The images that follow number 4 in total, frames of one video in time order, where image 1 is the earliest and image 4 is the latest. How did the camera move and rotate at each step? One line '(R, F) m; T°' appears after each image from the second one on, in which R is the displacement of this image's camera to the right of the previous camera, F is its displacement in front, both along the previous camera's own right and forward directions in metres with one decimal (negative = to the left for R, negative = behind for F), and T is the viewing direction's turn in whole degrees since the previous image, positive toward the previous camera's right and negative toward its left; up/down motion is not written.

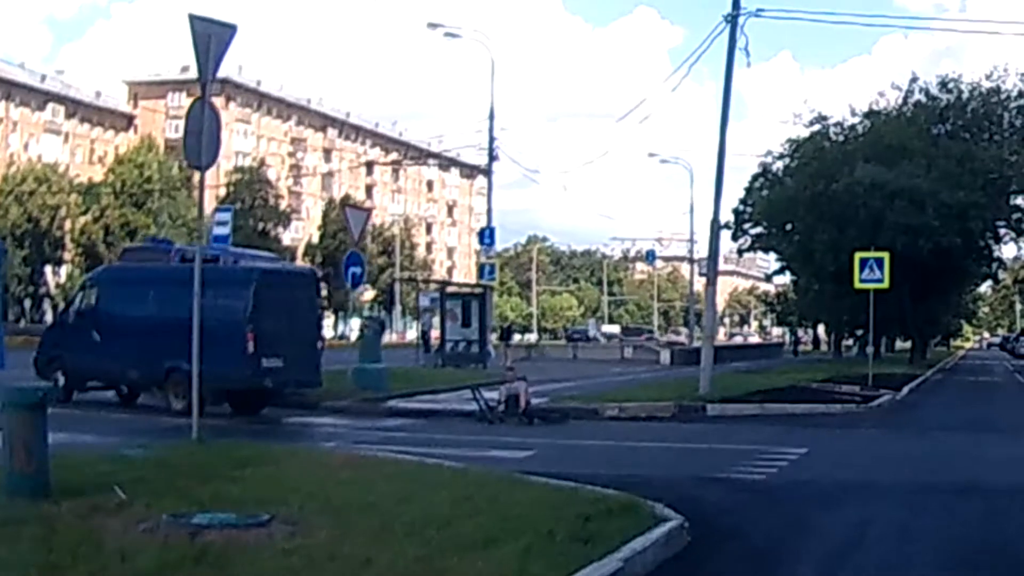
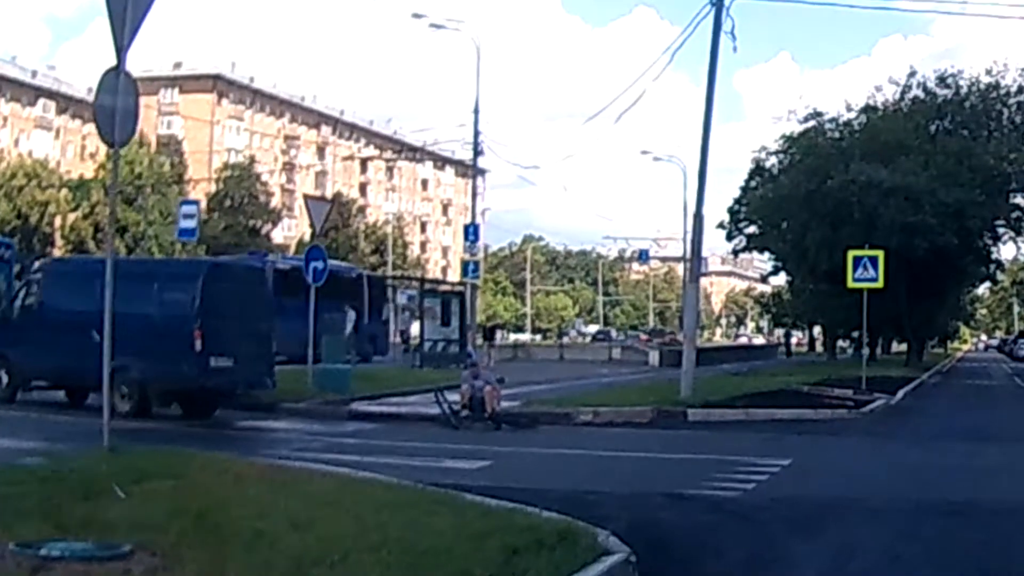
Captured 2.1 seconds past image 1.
(+0.5, +1.6) m; 0°
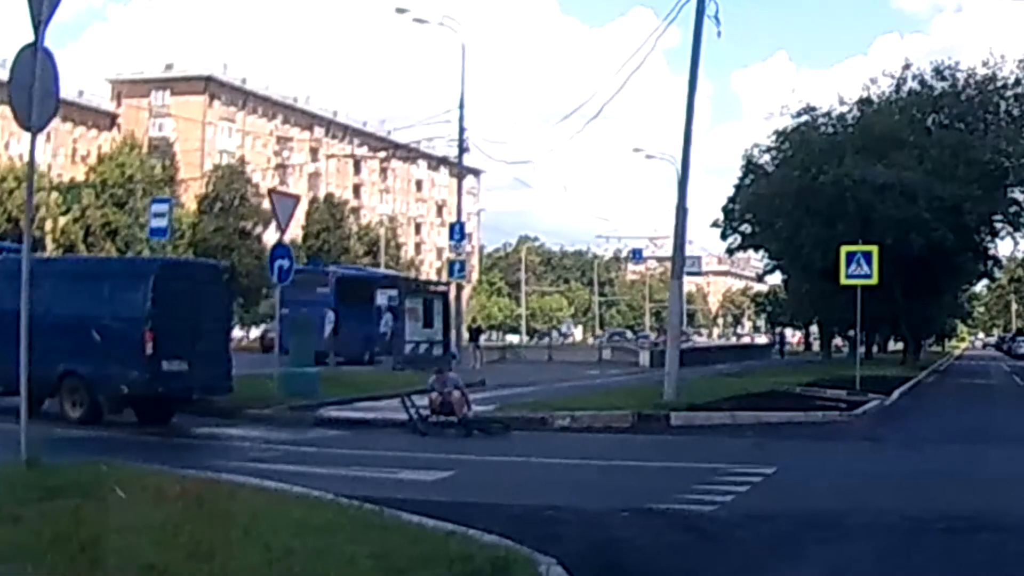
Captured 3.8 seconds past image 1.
(+0.4, +1.2) m; 0°
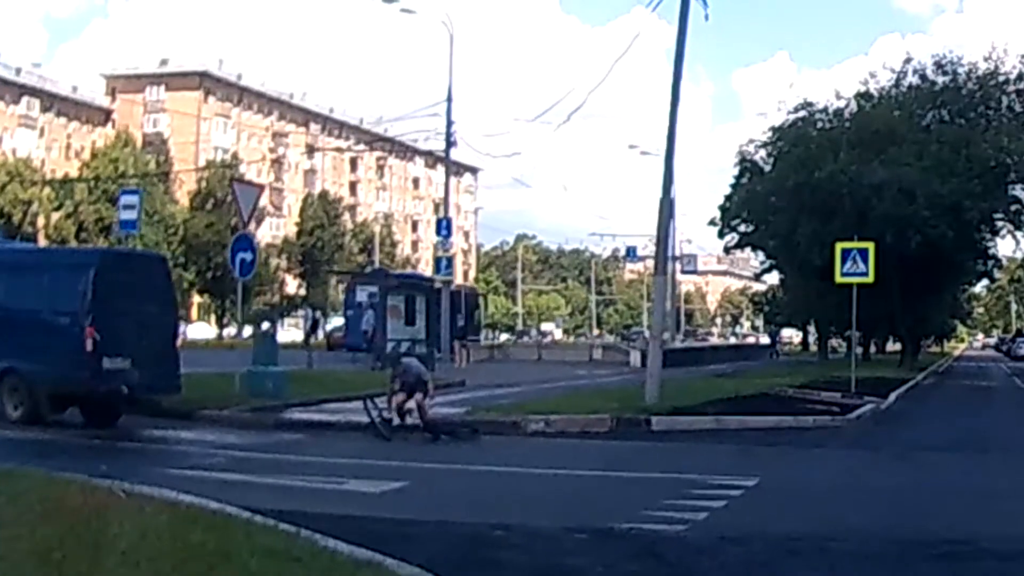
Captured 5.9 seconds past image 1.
(+0.4, +1.4) m; 0°
